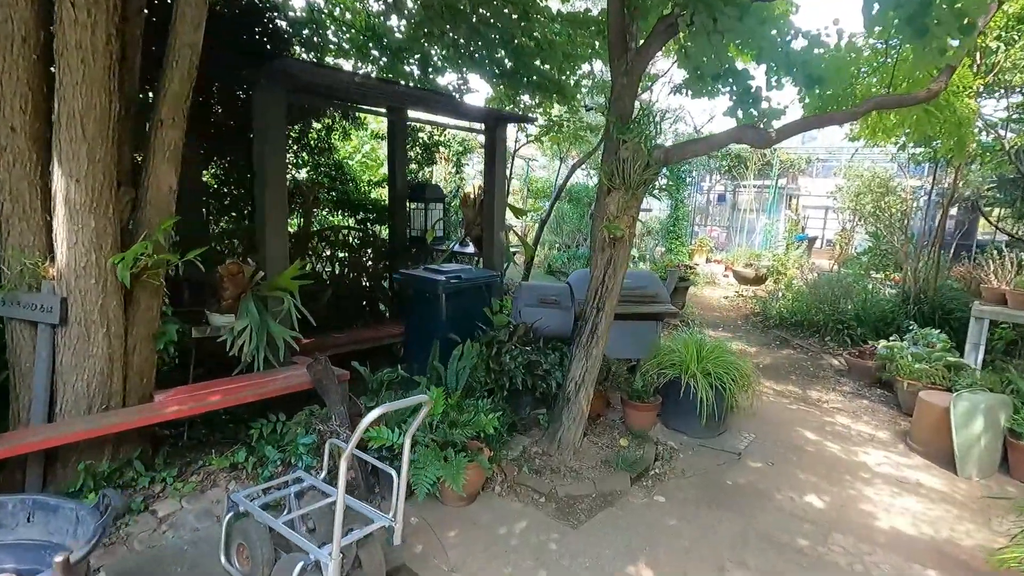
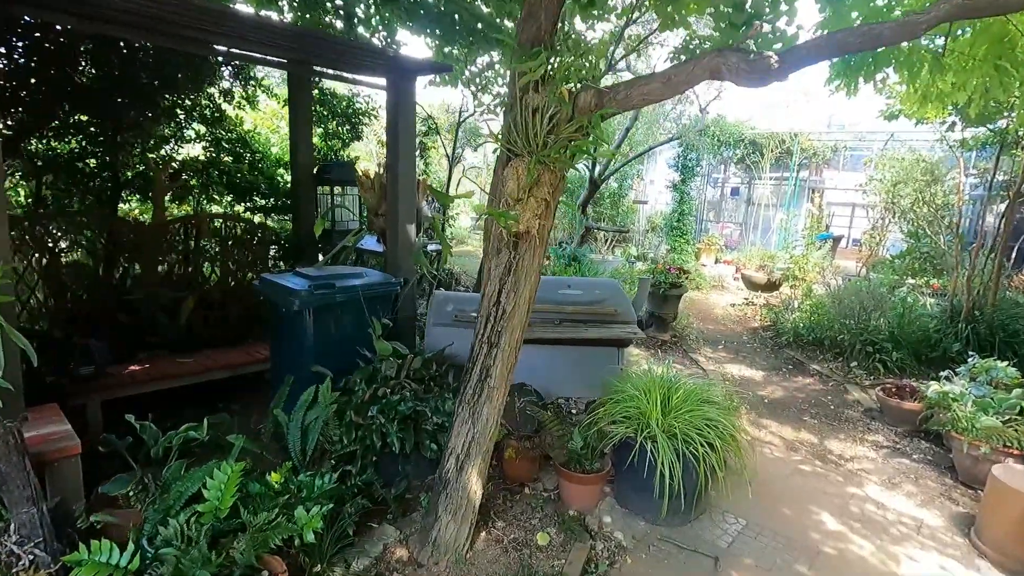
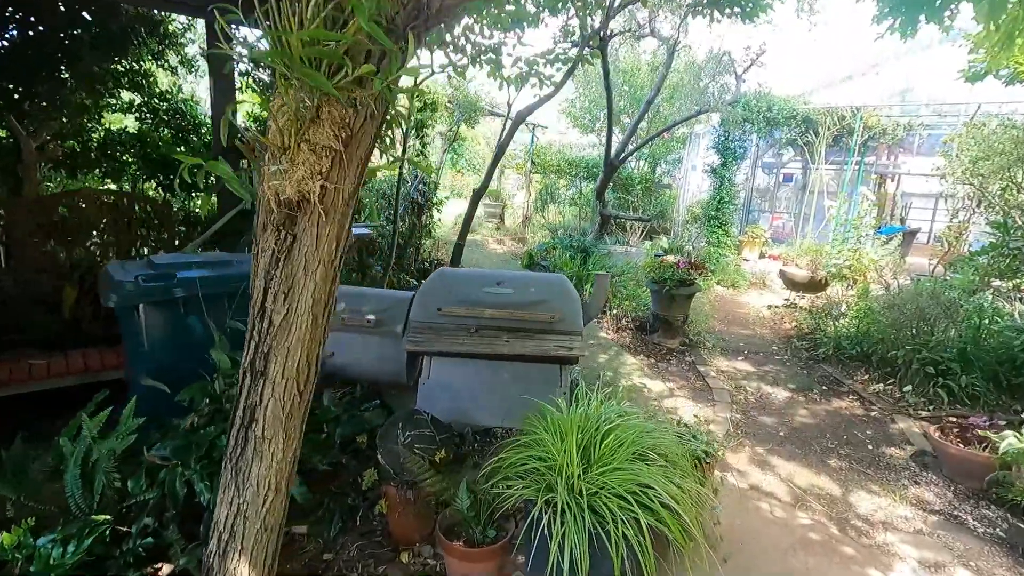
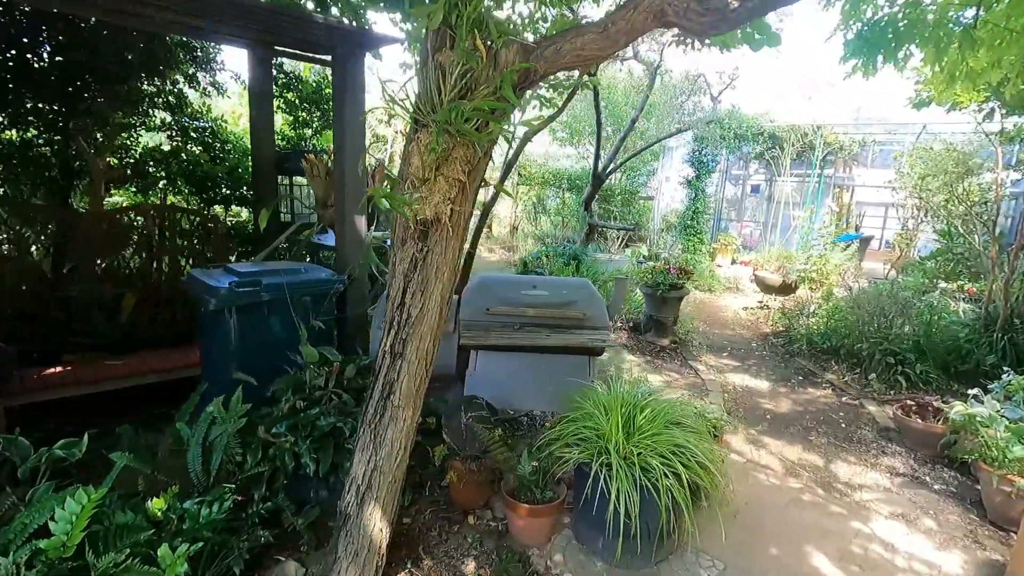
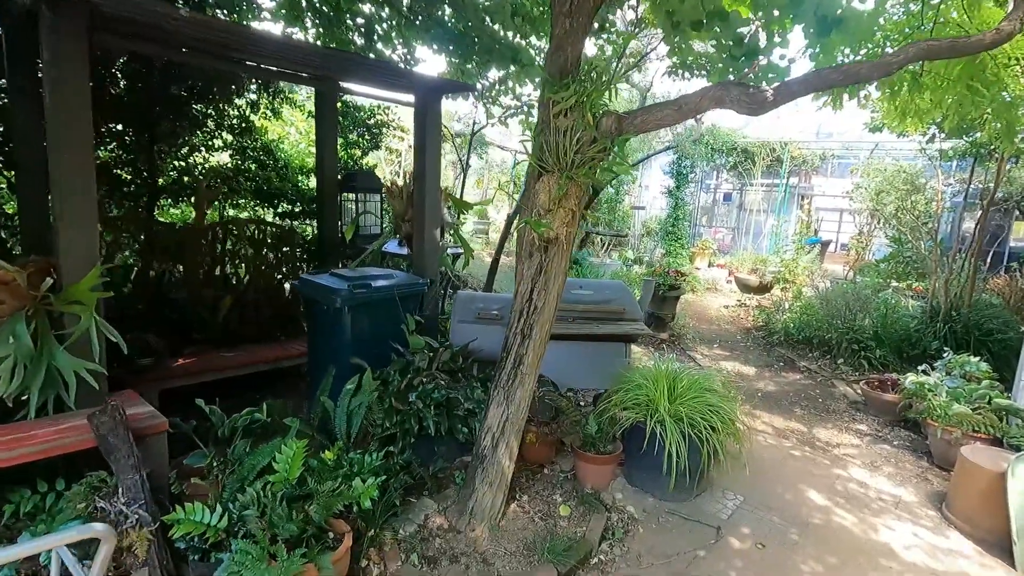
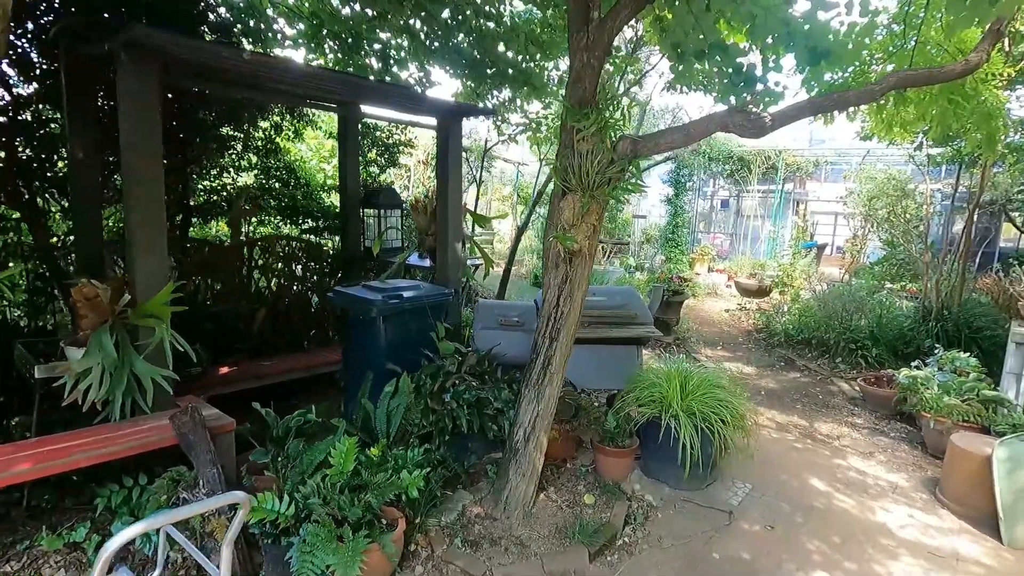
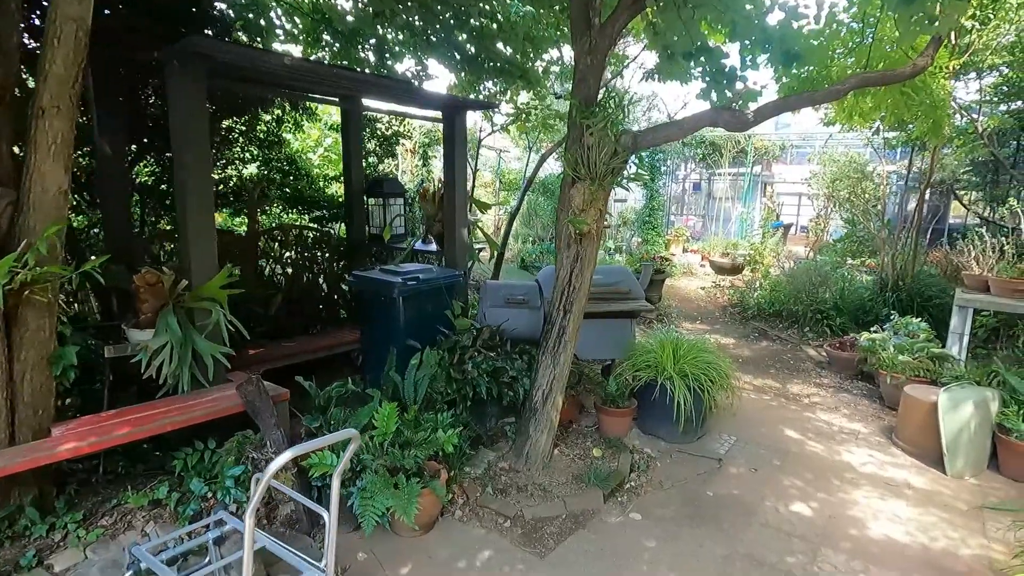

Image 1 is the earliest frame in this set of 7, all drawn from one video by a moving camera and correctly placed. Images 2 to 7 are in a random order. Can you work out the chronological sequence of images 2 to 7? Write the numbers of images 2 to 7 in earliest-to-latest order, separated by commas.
7, 6, 5, 2, 4, 3
